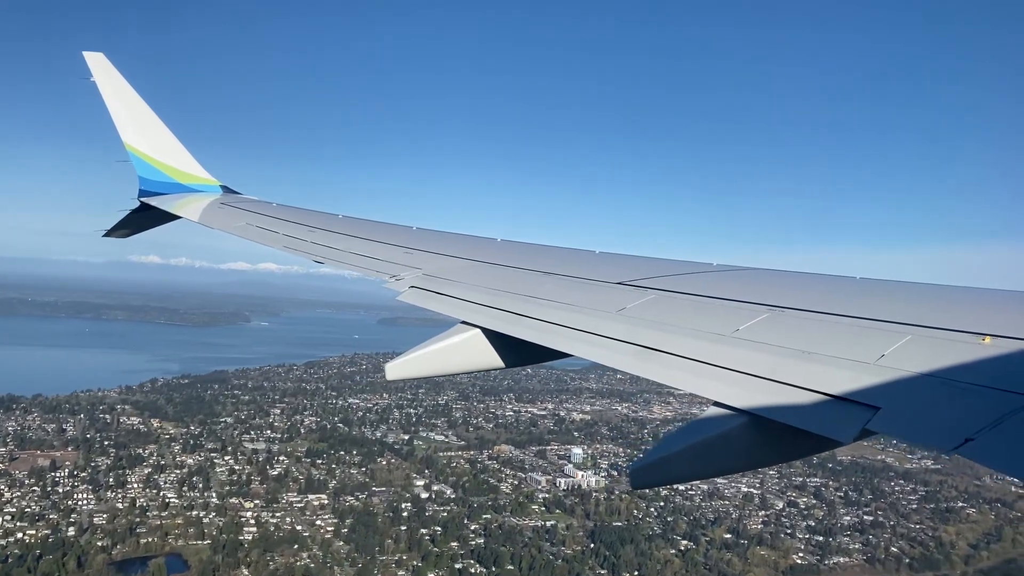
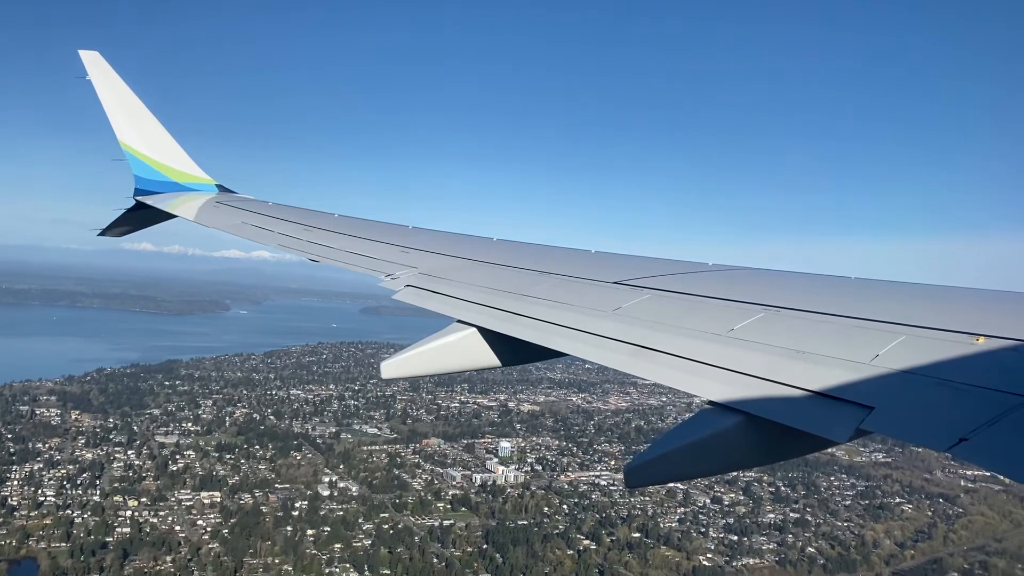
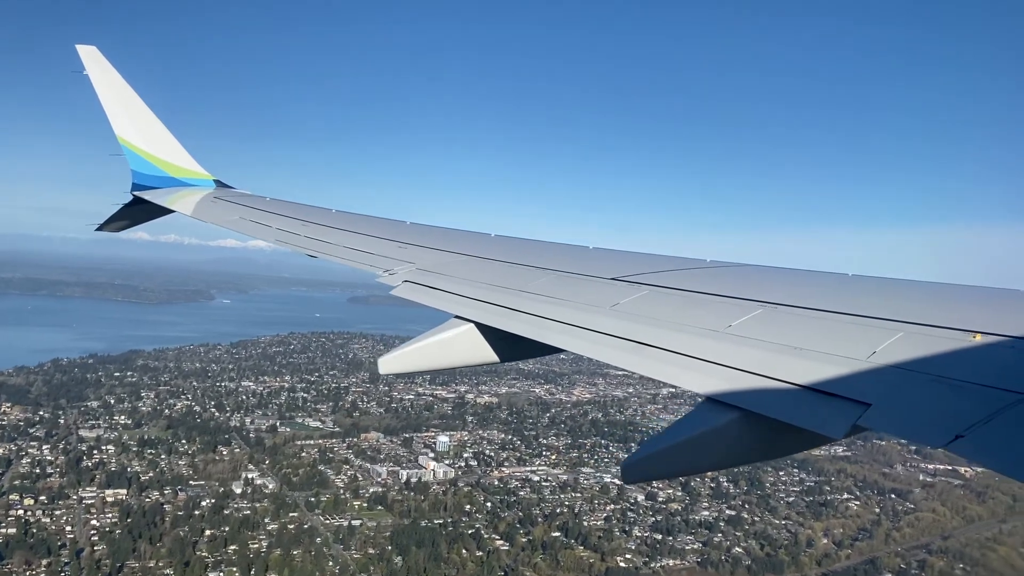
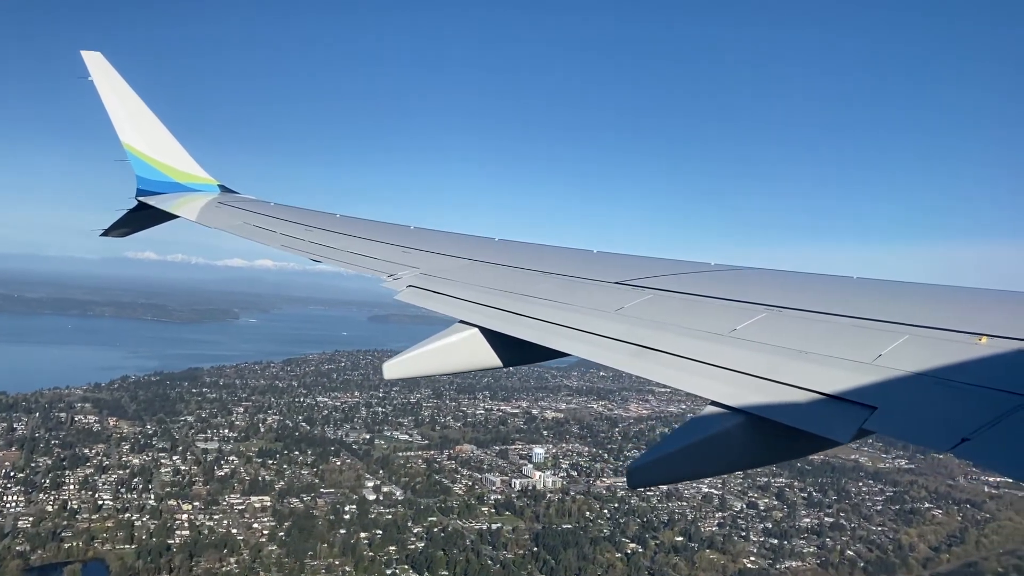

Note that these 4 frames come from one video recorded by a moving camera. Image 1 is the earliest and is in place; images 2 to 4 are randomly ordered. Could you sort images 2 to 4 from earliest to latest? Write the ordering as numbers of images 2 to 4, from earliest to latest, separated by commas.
4, 2, 3
